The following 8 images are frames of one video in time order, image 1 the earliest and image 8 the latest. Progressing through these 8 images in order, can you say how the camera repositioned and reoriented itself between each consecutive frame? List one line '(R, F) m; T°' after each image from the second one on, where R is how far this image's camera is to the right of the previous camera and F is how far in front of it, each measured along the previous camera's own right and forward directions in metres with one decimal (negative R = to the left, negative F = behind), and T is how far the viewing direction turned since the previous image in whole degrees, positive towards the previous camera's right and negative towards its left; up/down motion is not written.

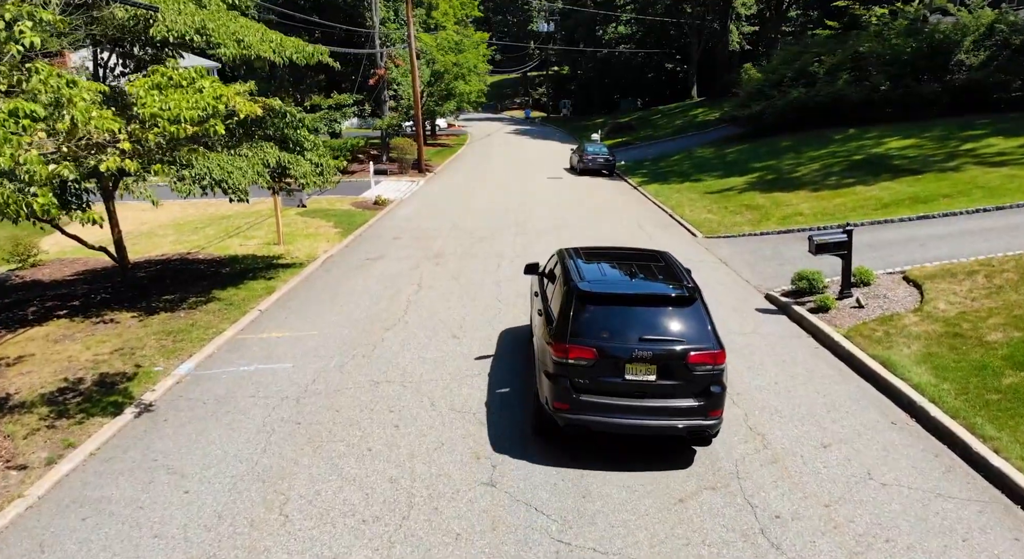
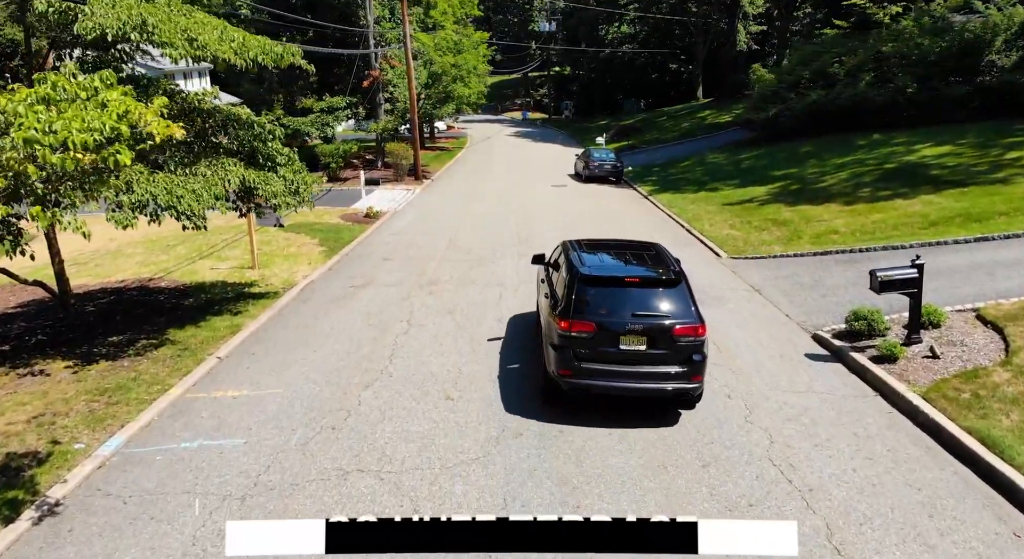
(0.0, +1.2) m; 0°
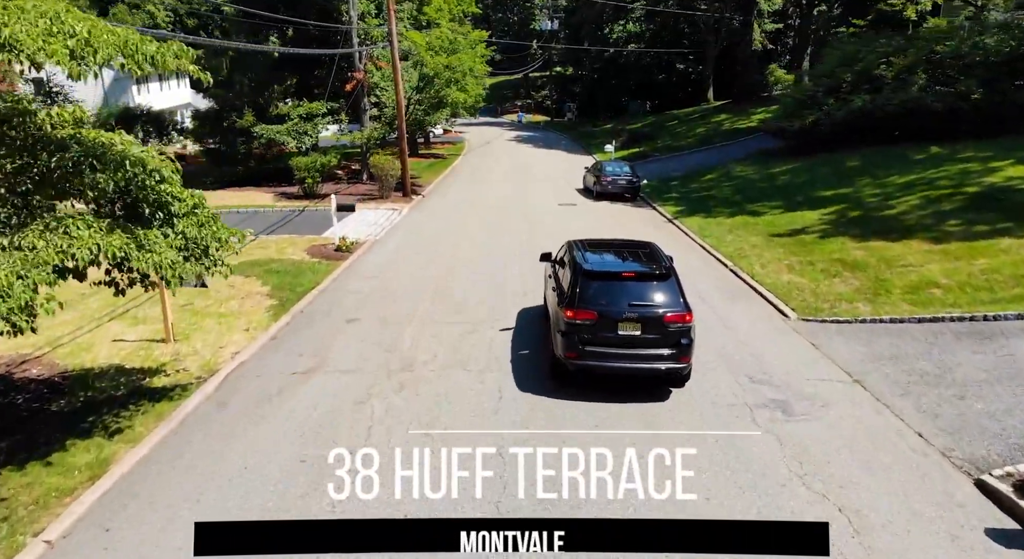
(0.0, +2.4) m; 0°
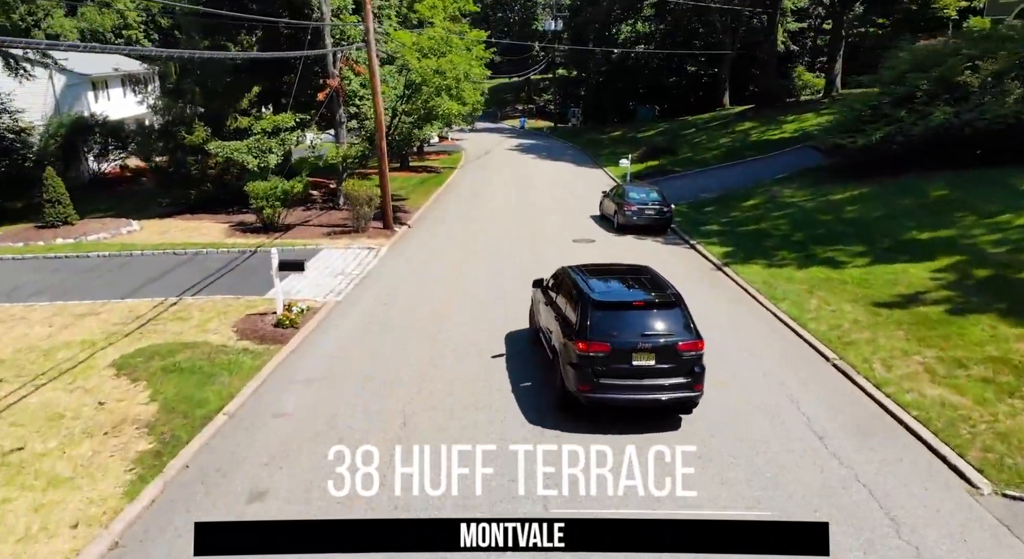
(-0.1, +3.1) m; 0°
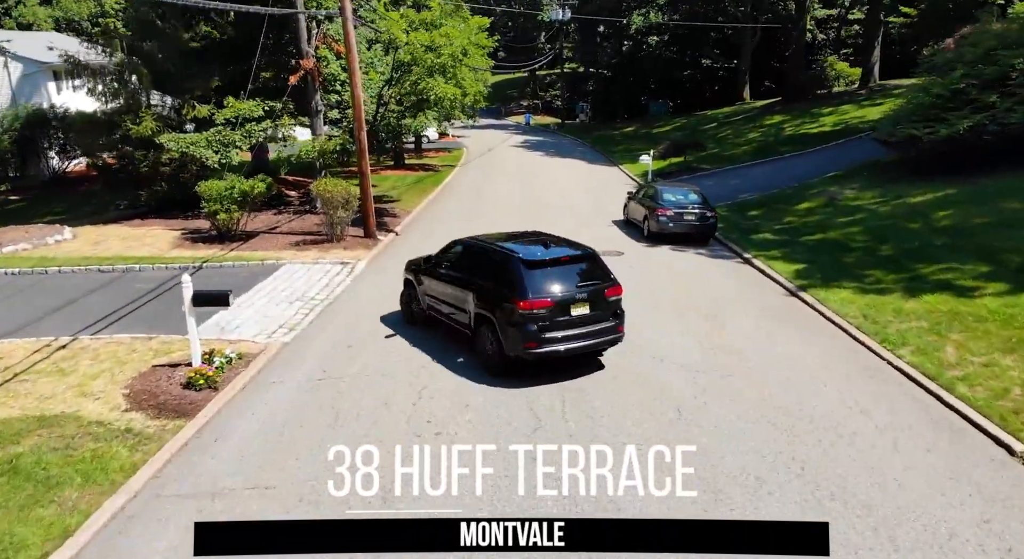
(-0.1, +2.5) m; 0°
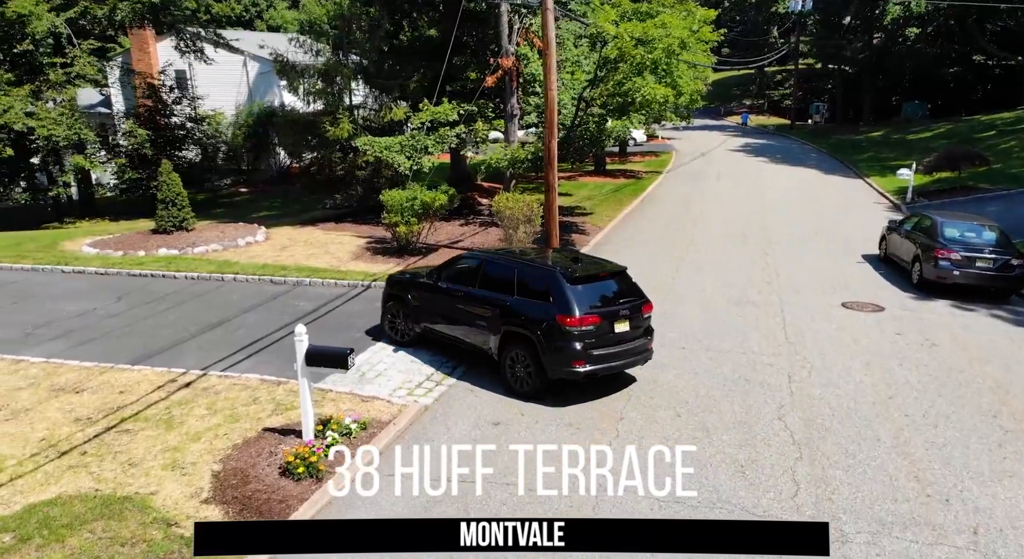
(-0.2, +1.9) m; -17°
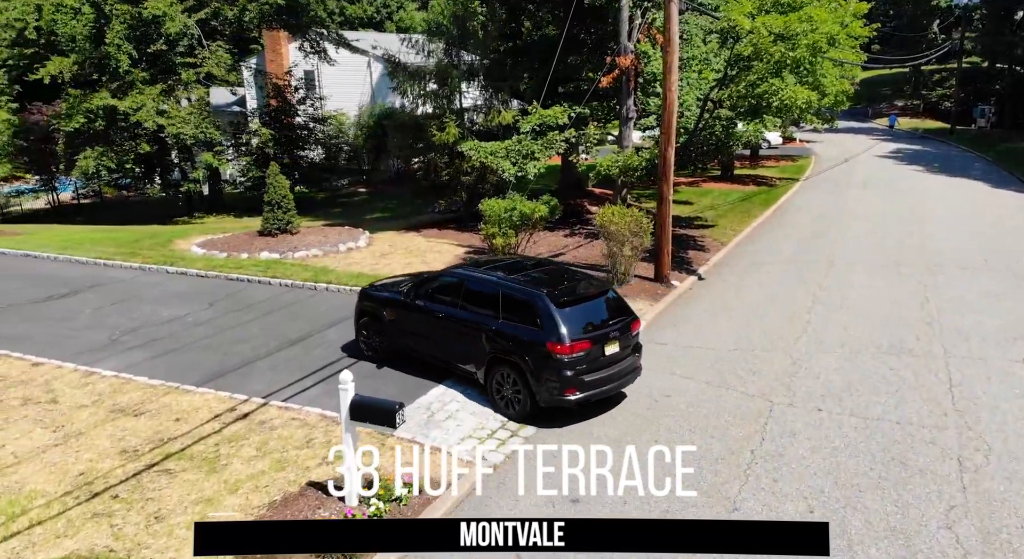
(+0.2, +0.9) m; -10°
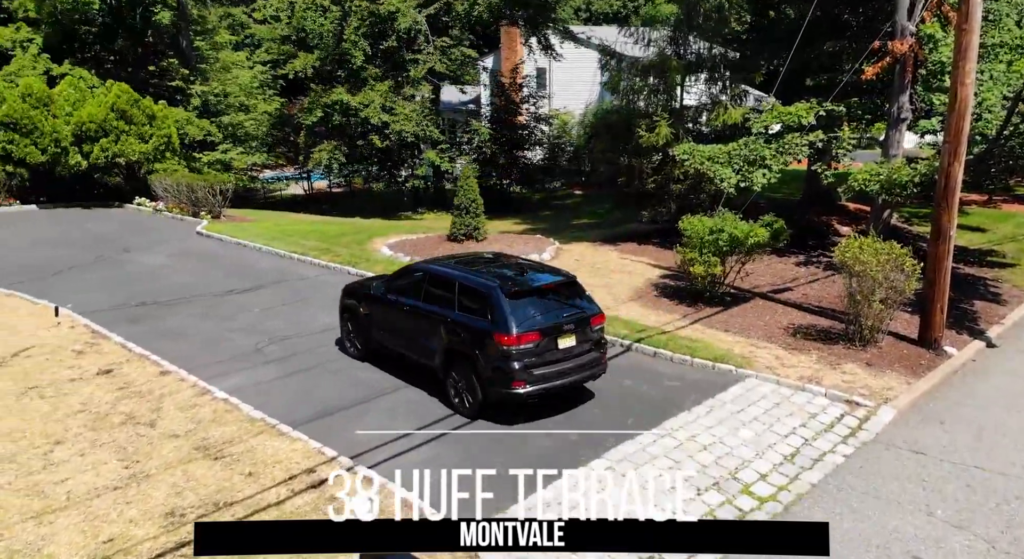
(+0.4, +1.7) m; -20°
